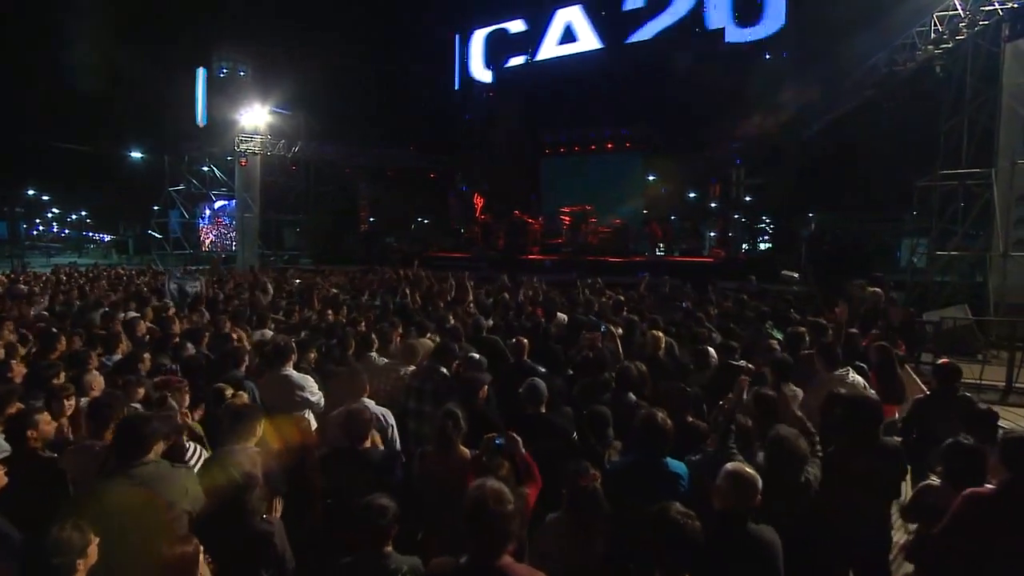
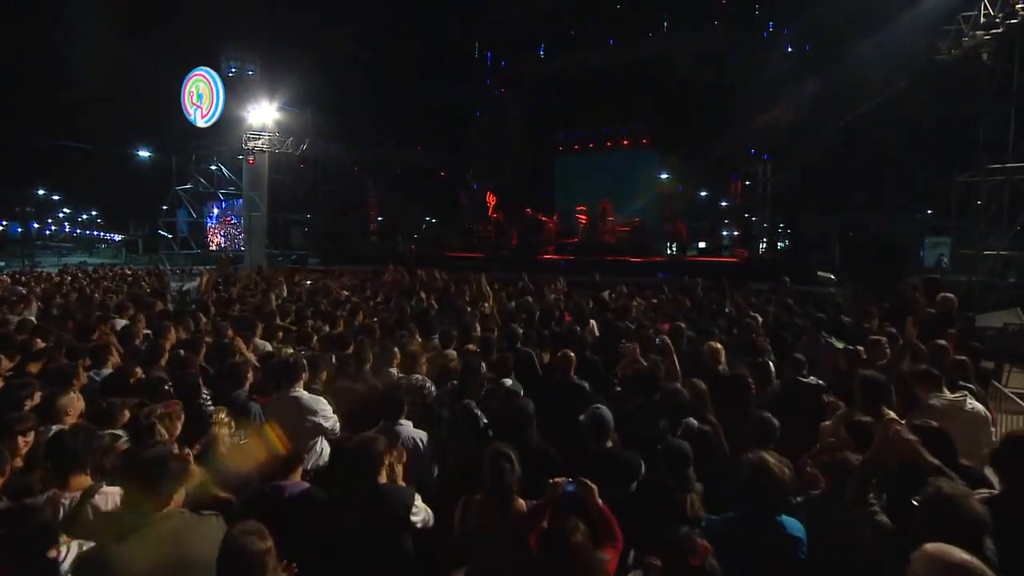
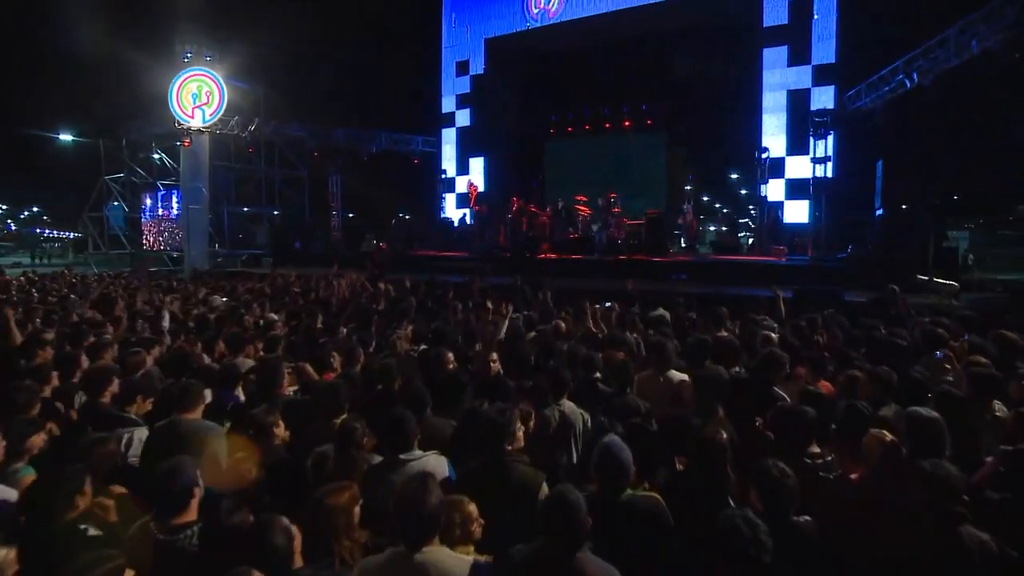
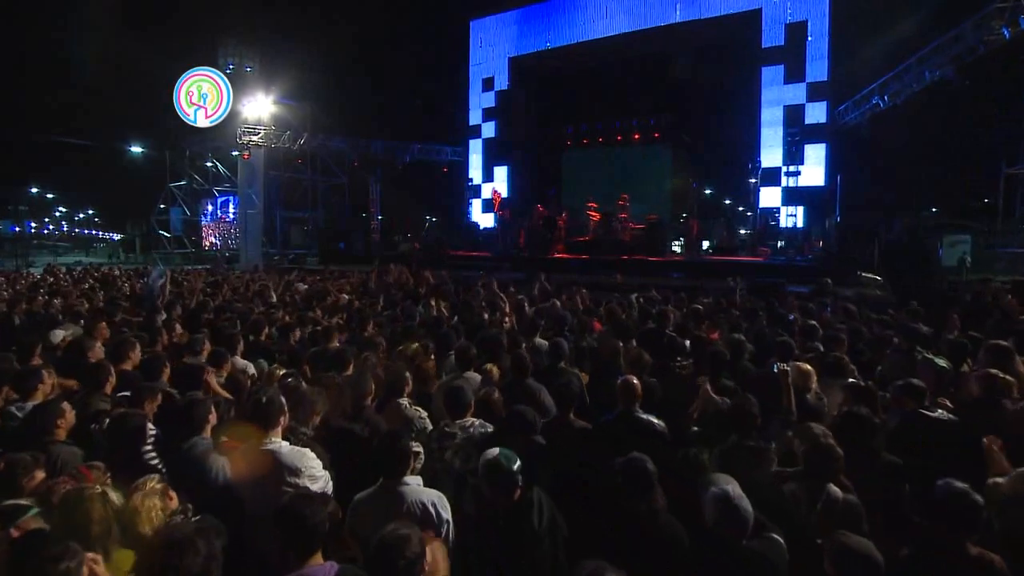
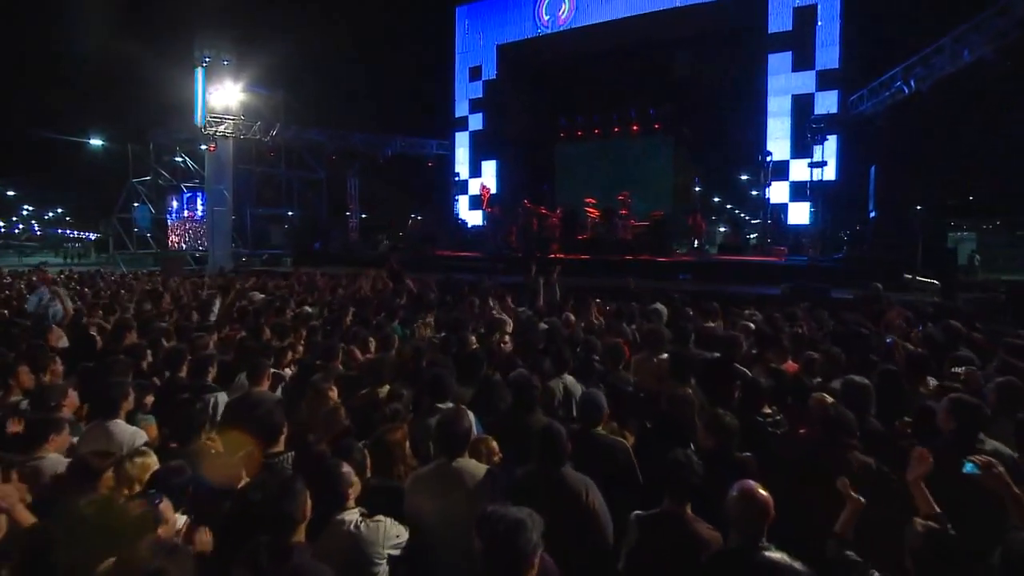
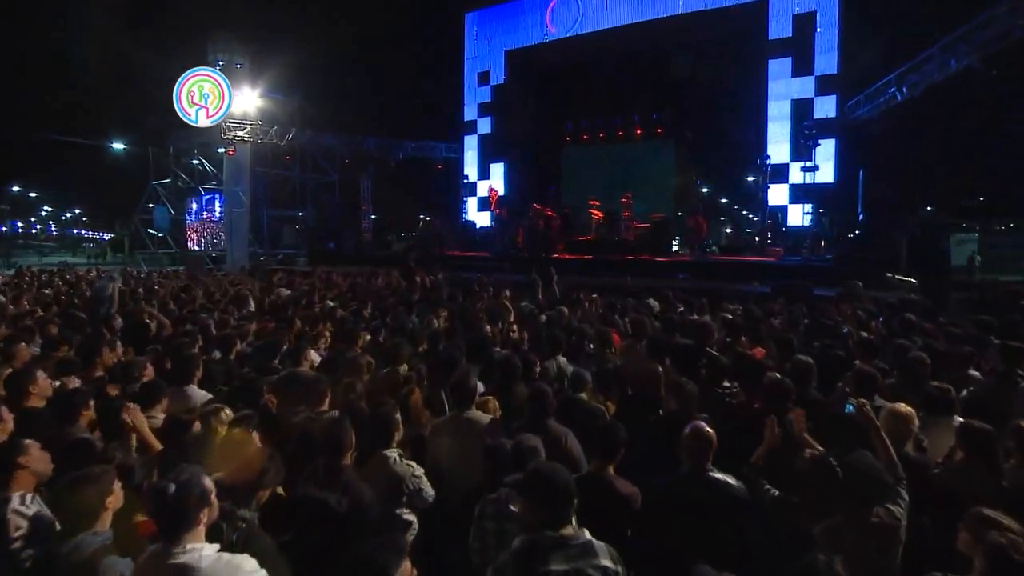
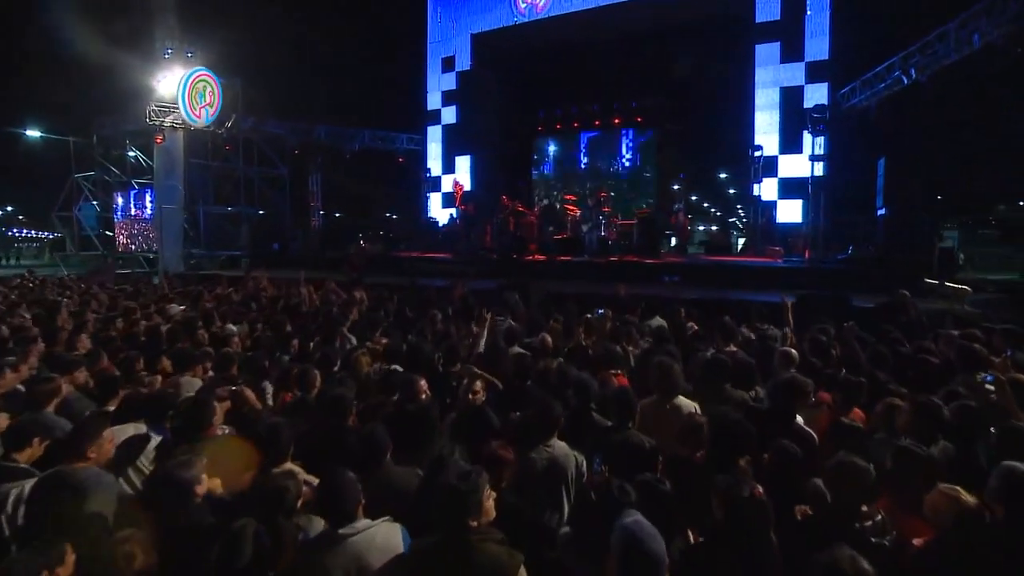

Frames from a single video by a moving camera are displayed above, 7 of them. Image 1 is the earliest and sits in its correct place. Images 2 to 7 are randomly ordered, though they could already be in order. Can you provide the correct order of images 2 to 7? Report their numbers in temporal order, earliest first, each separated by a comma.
2, 4, 6, 5, 3, 7
